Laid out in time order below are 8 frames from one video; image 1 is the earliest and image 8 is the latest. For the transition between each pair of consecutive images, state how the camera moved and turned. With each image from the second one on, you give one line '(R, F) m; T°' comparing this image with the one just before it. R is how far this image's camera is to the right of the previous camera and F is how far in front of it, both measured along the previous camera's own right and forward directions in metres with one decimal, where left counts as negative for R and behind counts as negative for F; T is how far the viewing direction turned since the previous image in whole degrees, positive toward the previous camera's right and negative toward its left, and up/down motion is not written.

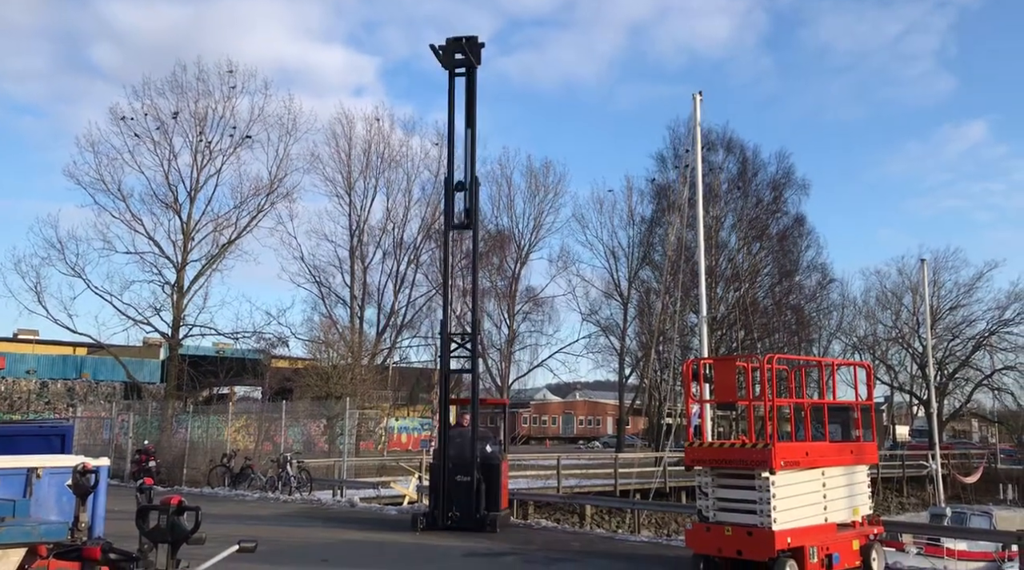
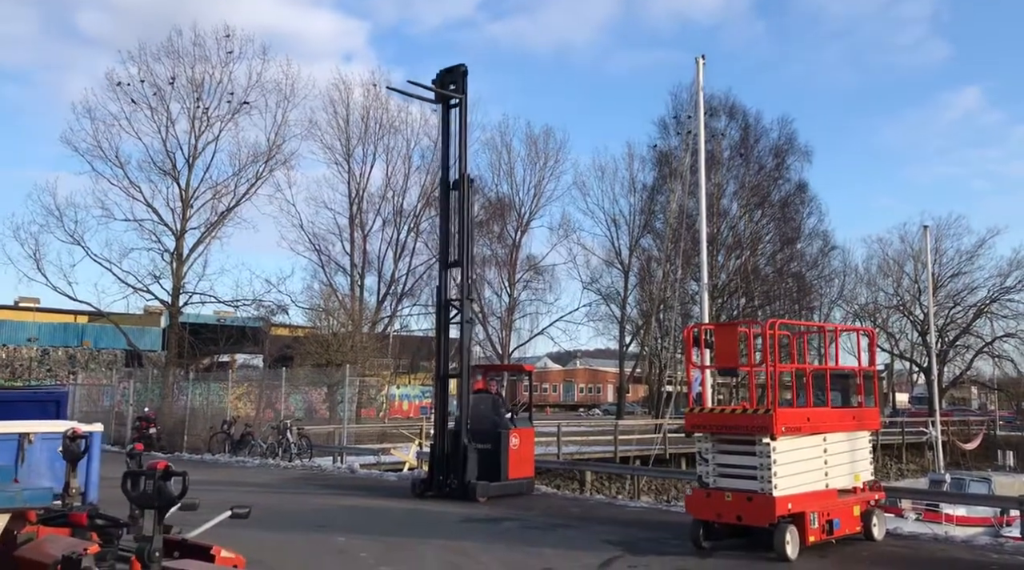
(0.0, +0.2) m; 0°
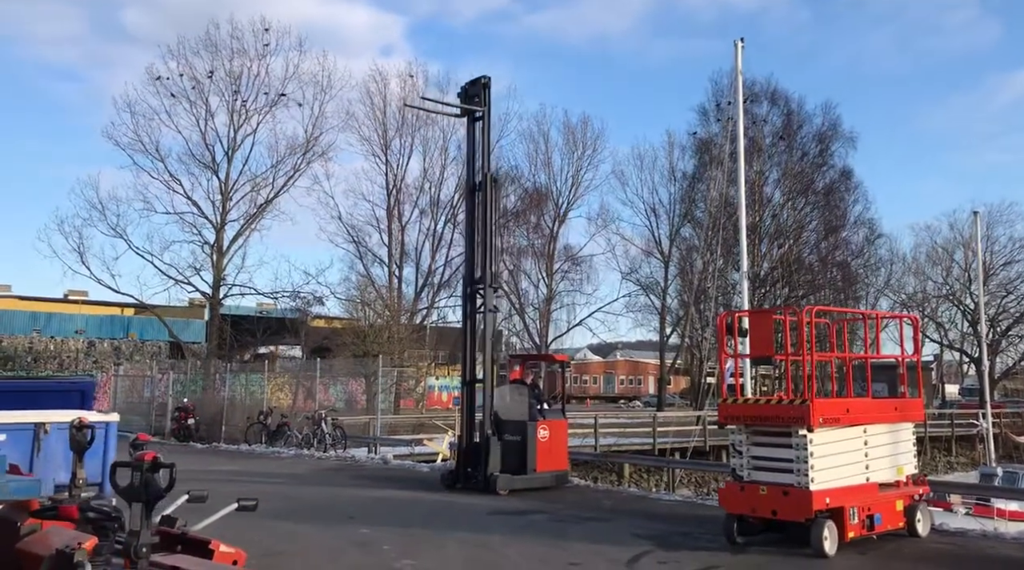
(+0.2, +0.3) m; -3°
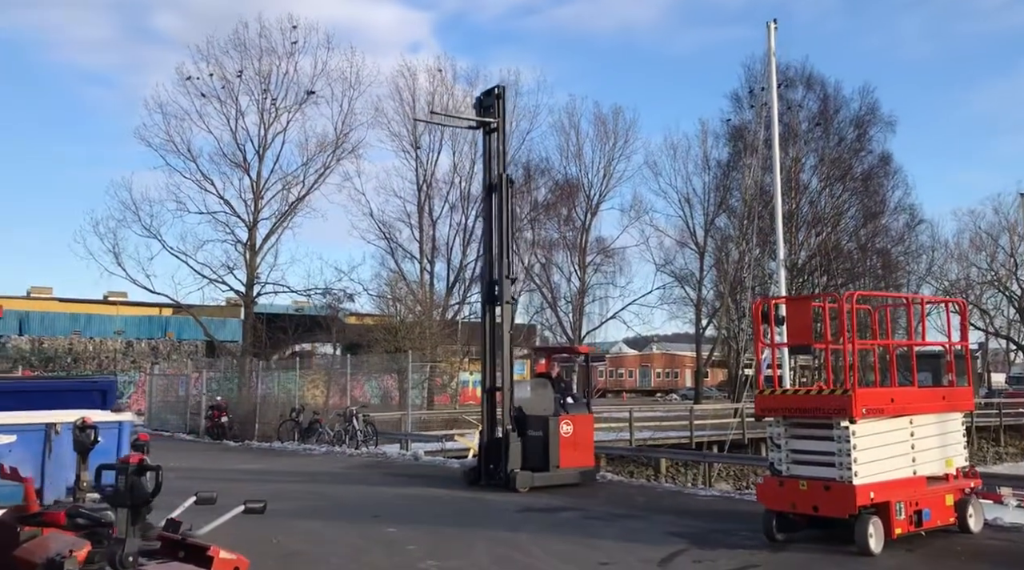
(+0.1, +0.4) m; -2°
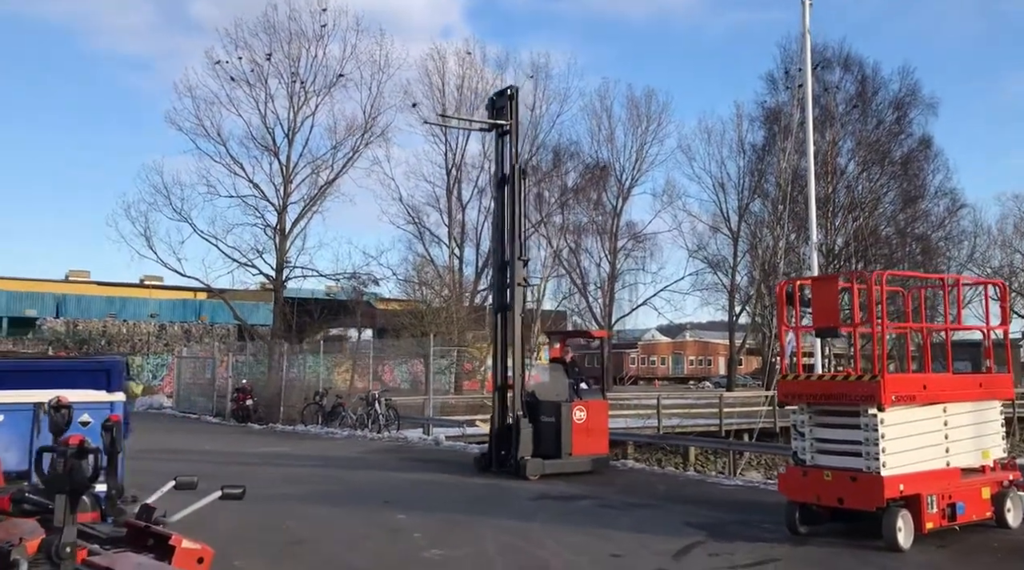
(+0.3, +0.5) m; -2°
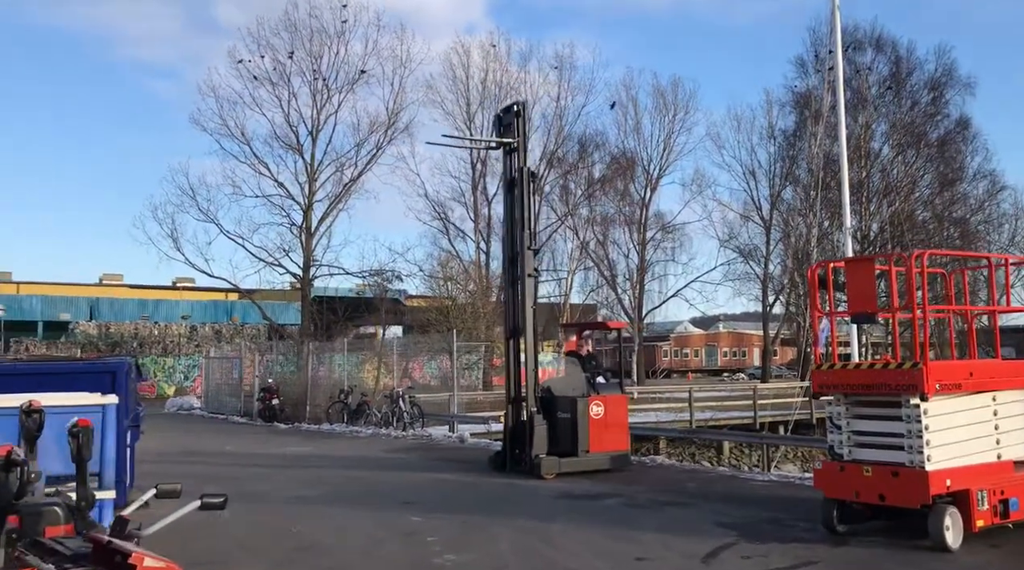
(+0.2, +0.6) m; -2°
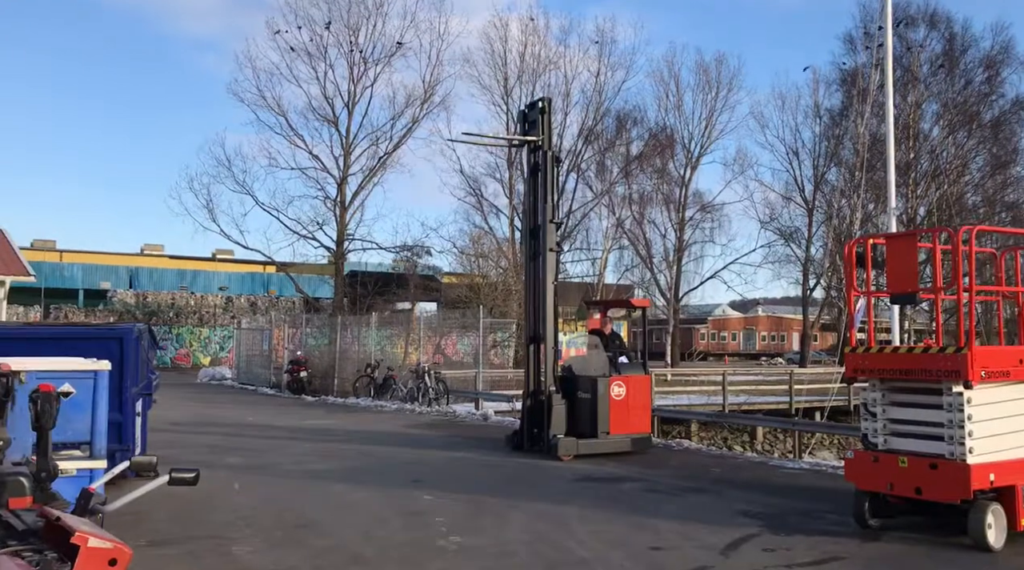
(+0.2, +0.5) m; -2°
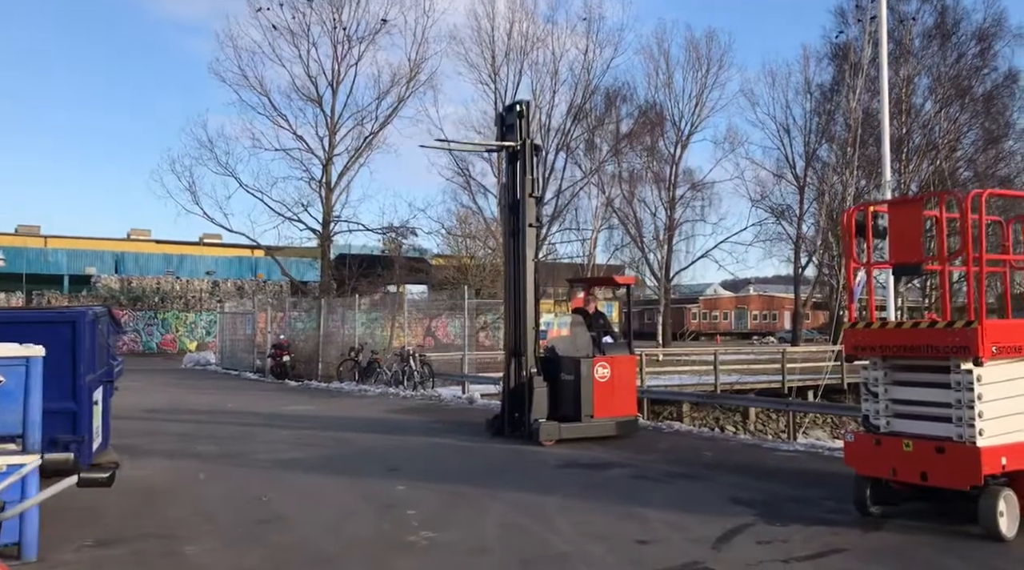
(+0.2, +0.6) m; 0°
